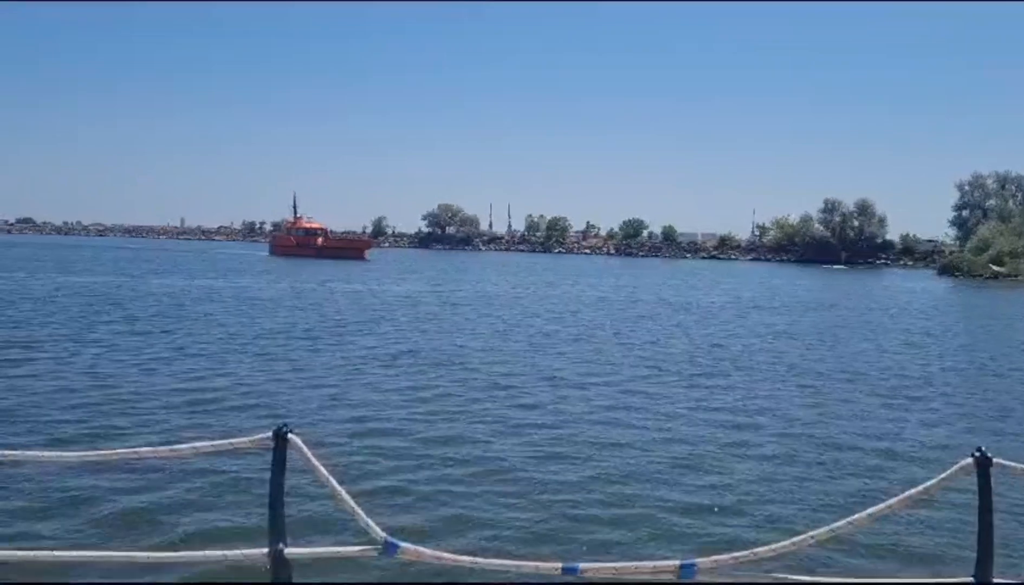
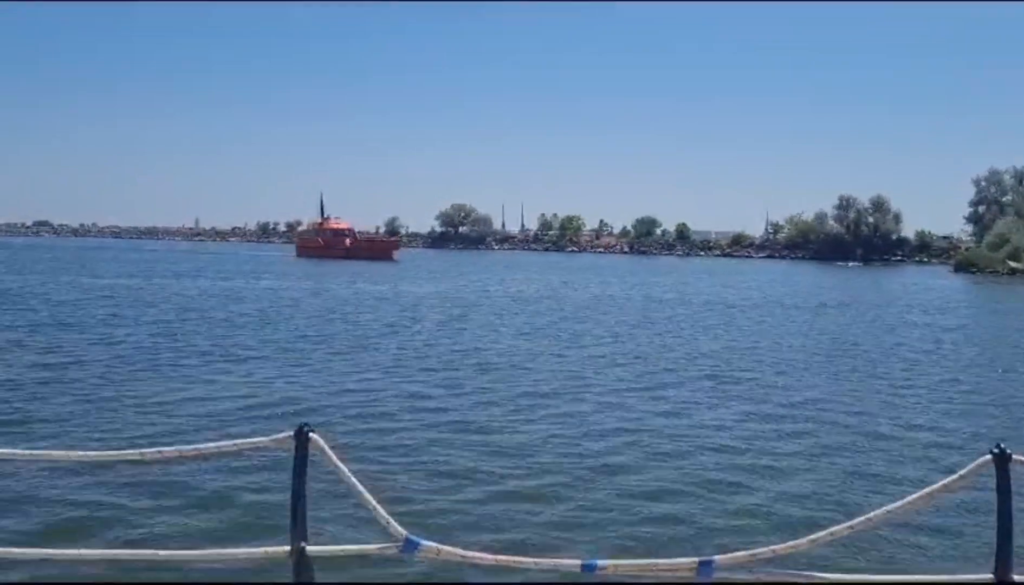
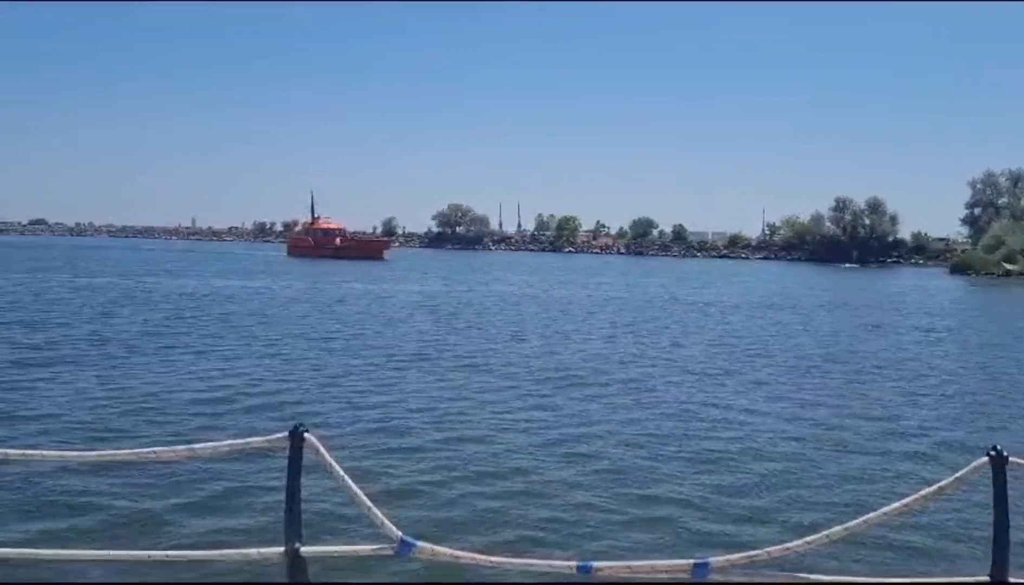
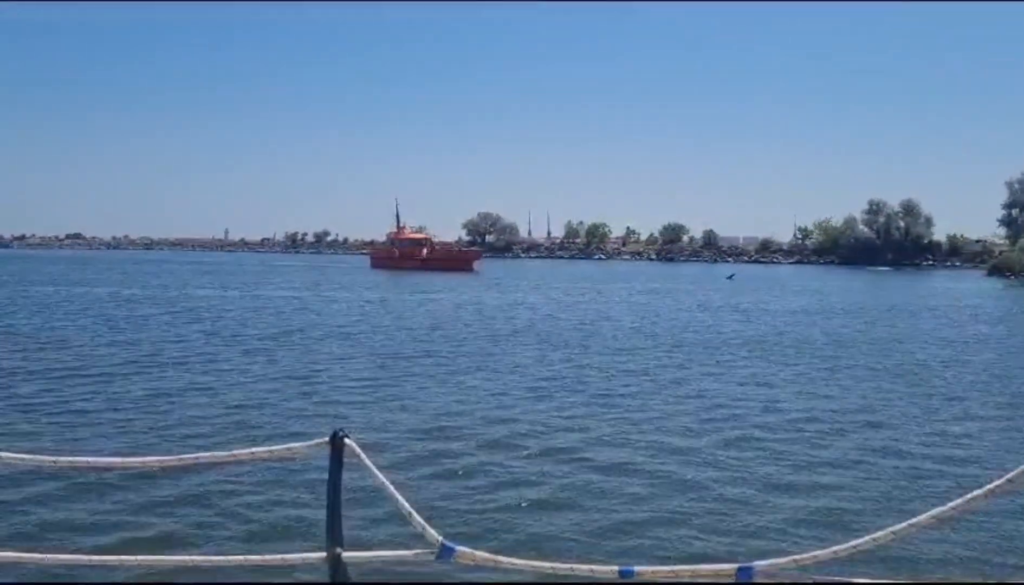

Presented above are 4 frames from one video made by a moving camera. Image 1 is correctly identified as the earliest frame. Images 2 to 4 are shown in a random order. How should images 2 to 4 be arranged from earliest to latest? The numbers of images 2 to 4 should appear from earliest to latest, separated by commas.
3, 2, 4
